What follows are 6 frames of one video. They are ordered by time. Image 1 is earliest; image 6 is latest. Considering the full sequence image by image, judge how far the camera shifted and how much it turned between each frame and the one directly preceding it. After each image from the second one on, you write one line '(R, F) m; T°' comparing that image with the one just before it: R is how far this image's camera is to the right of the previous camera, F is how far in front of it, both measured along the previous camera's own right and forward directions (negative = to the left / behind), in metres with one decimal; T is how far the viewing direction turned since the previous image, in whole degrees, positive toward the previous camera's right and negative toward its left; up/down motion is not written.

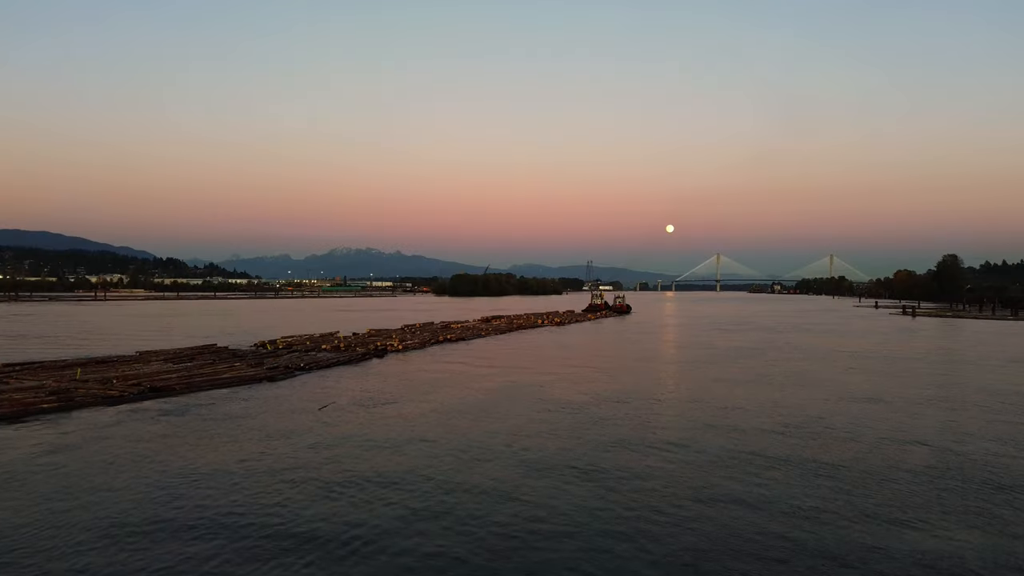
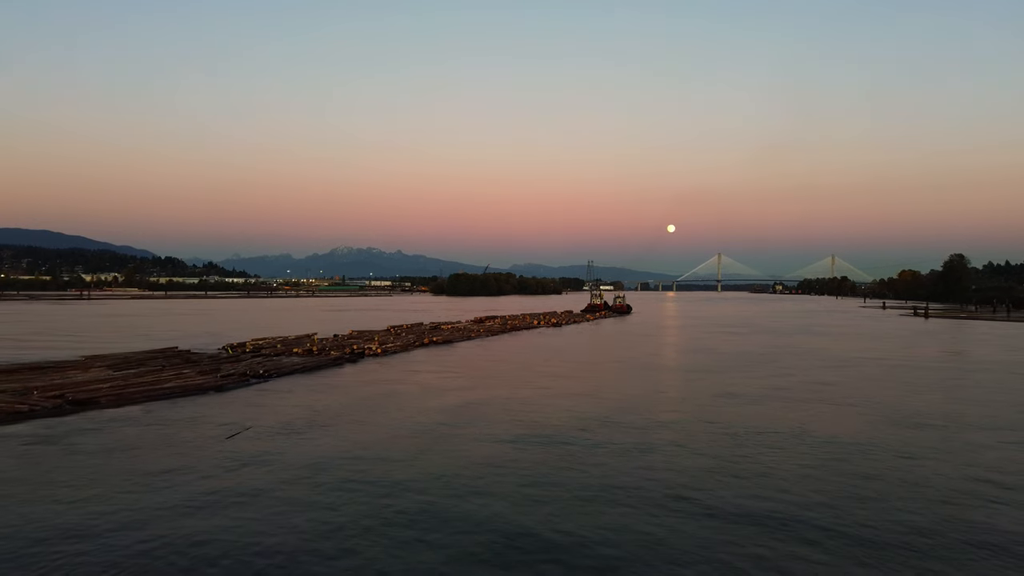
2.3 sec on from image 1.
(+0.3, +1.4) m; 0°
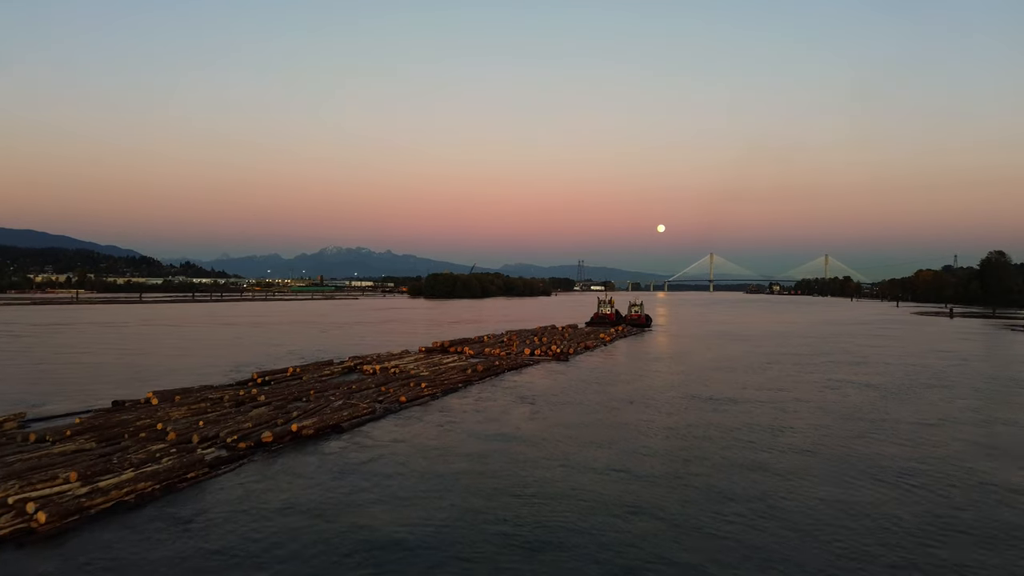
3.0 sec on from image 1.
(-2.4, +1.5) m; +1°
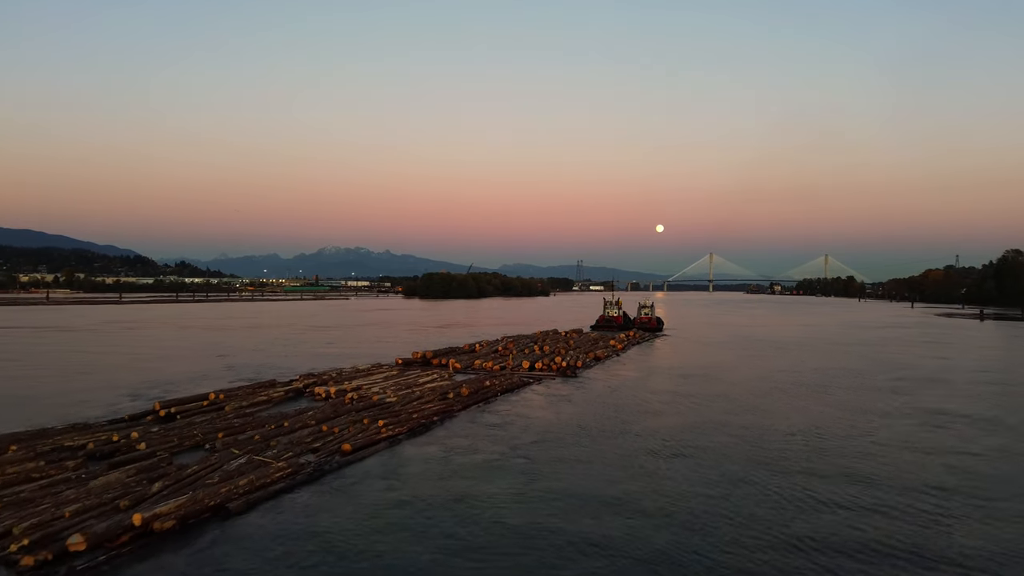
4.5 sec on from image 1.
(+0.1, +5.2) m; 0°
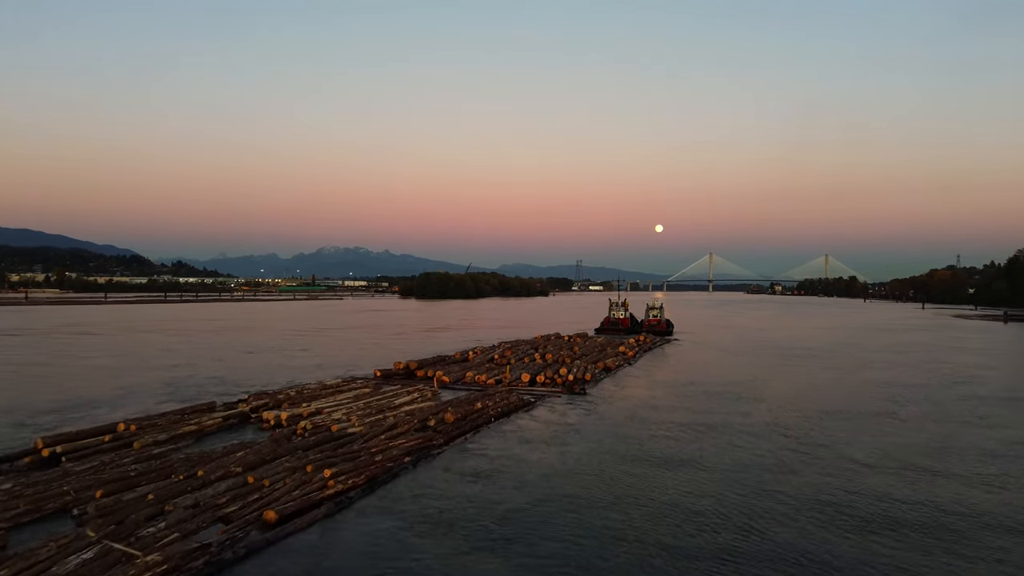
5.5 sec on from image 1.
(+0.1, +3.5) m; 0°
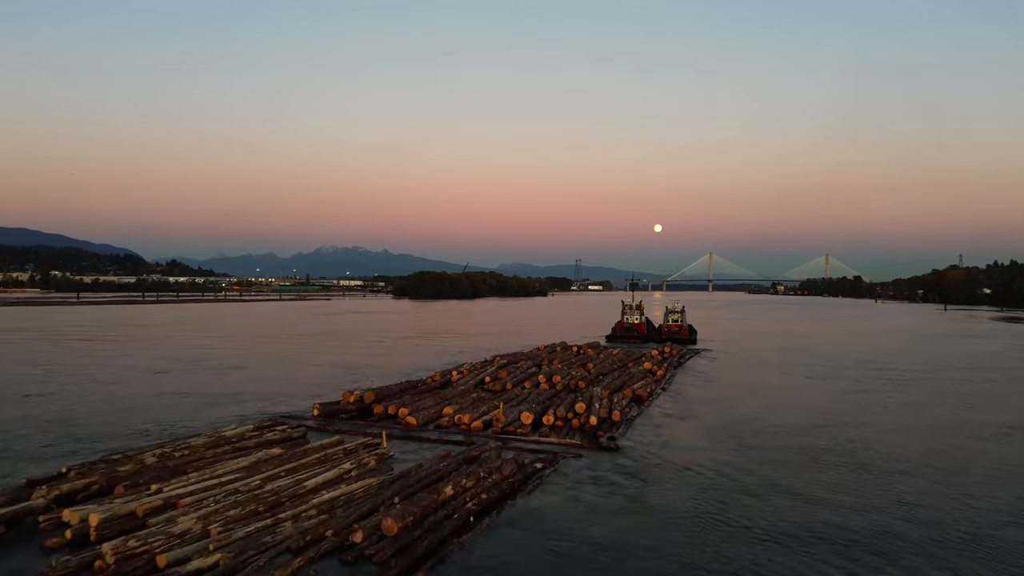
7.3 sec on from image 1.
(+0.1, +6.4) m; 0°
